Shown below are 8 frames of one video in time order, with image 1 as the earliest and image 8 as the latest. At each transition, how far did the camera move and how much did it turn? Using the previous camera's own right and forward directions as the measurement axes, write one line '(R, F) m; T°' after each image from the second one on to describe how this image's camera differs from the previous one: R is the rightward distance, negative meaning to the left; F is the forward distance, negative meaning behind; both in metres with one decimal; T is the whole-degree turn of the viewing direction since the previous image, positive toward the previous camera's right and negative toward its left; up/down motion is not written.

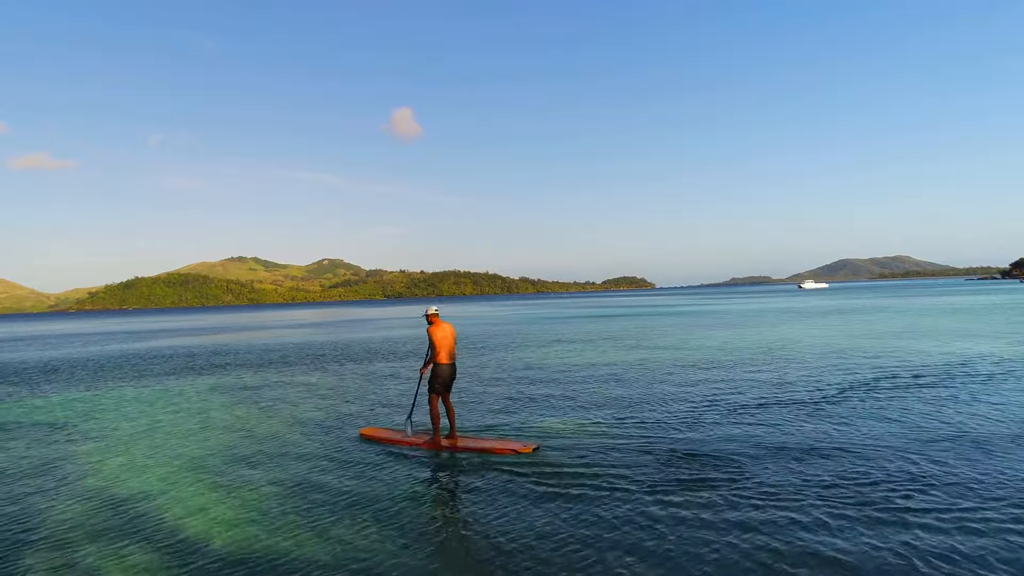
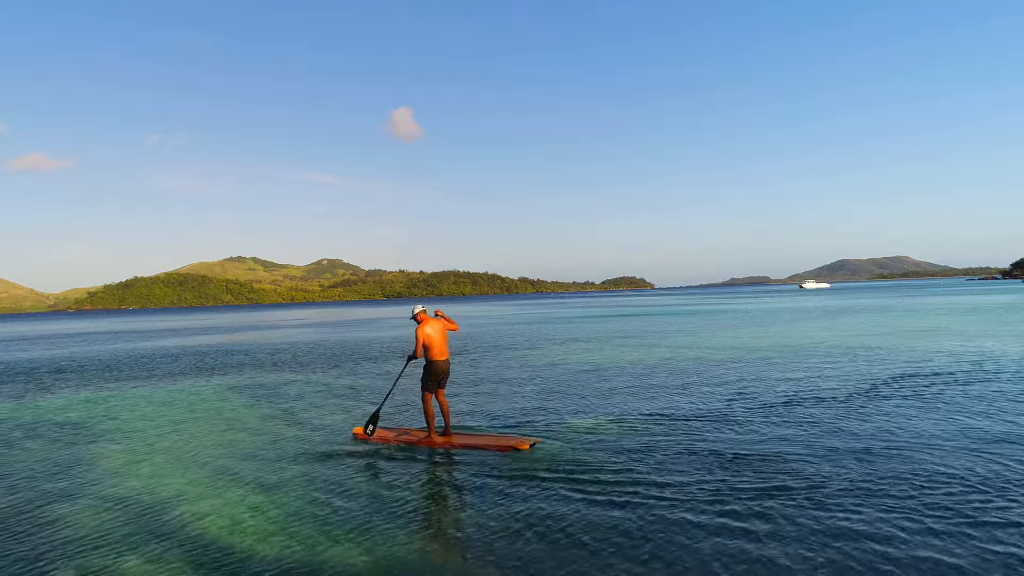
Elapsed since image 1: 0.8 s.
(-0.6, +0.3) m; 0°
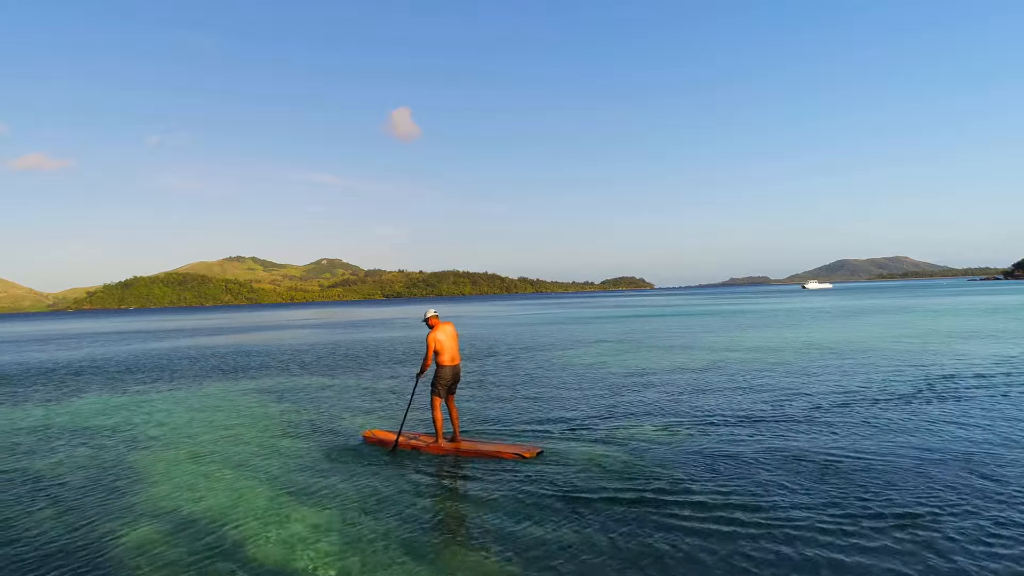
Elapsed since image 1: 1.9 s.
(-1.2, +0.3) m; 0°
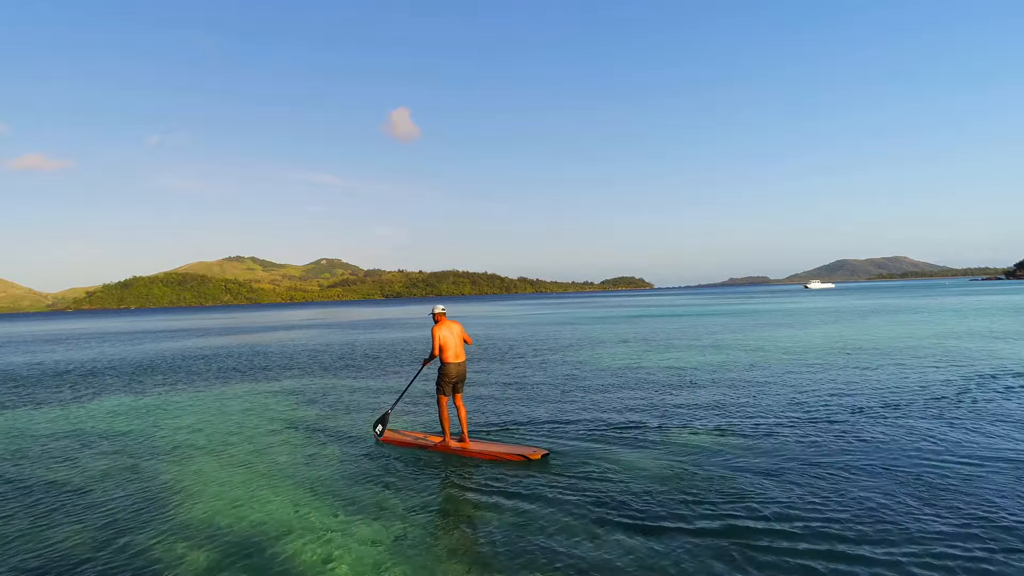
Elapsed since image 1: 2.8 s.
(-1.0, +0.3) m; 0°
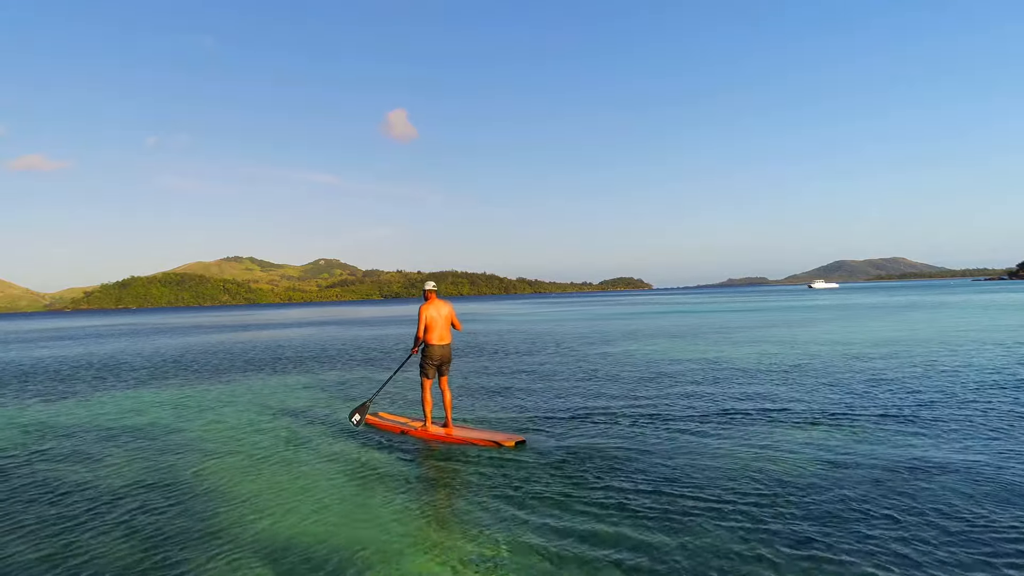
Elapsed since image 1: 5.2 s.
(-1.3, +1.5) m; 0°
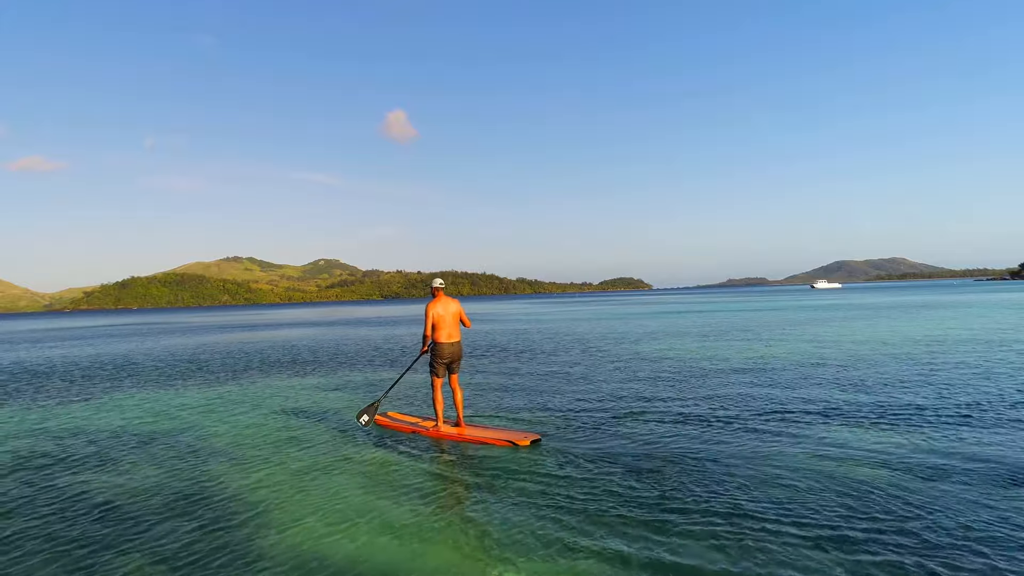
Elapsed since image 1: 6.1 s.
(-0.8, +0.4) m; 0°
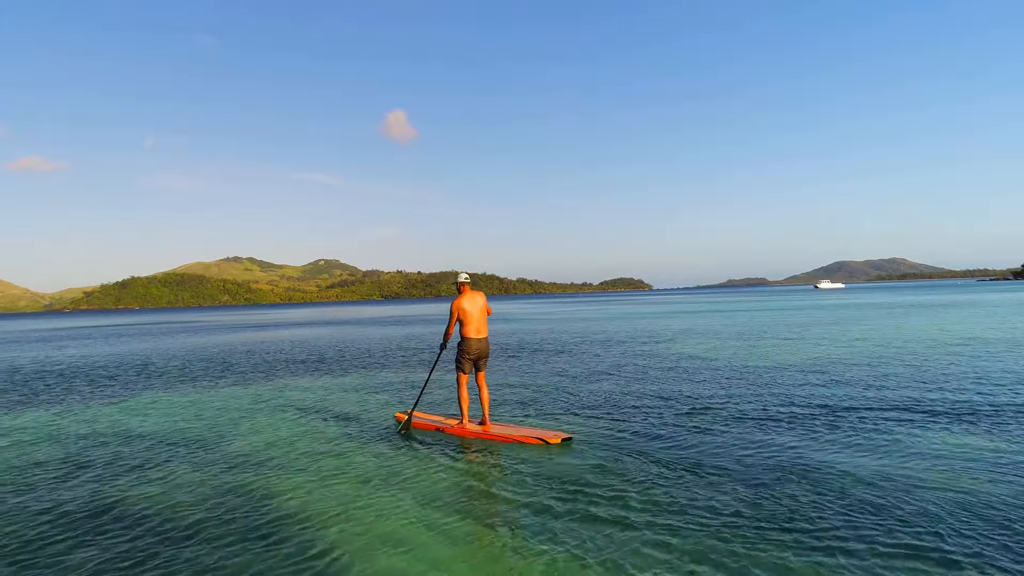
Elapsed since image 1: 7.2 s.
(-1.0, +0.7) m; 0°
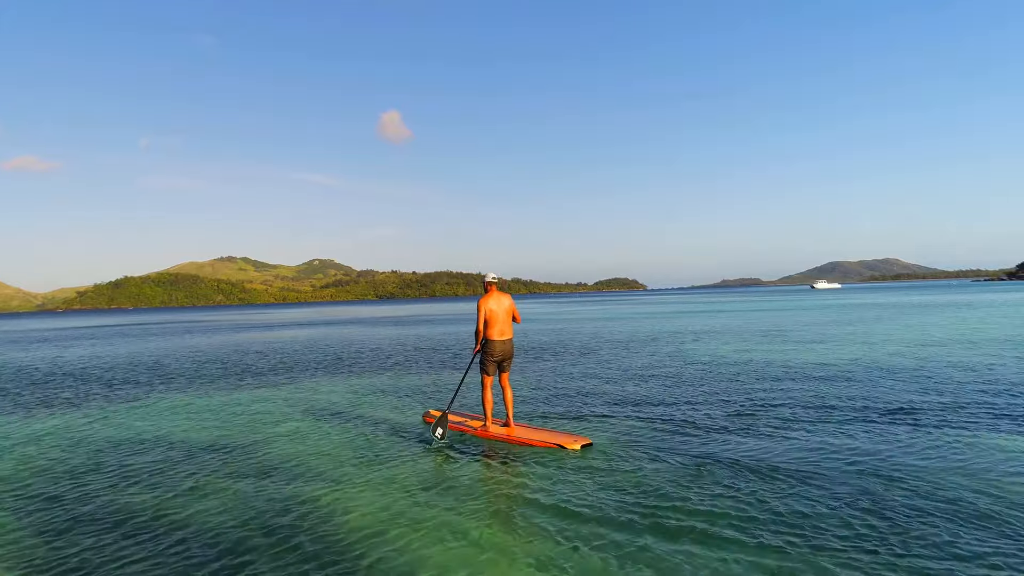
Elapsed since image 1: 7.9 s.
(-1.2, -0.5) m; 0°
